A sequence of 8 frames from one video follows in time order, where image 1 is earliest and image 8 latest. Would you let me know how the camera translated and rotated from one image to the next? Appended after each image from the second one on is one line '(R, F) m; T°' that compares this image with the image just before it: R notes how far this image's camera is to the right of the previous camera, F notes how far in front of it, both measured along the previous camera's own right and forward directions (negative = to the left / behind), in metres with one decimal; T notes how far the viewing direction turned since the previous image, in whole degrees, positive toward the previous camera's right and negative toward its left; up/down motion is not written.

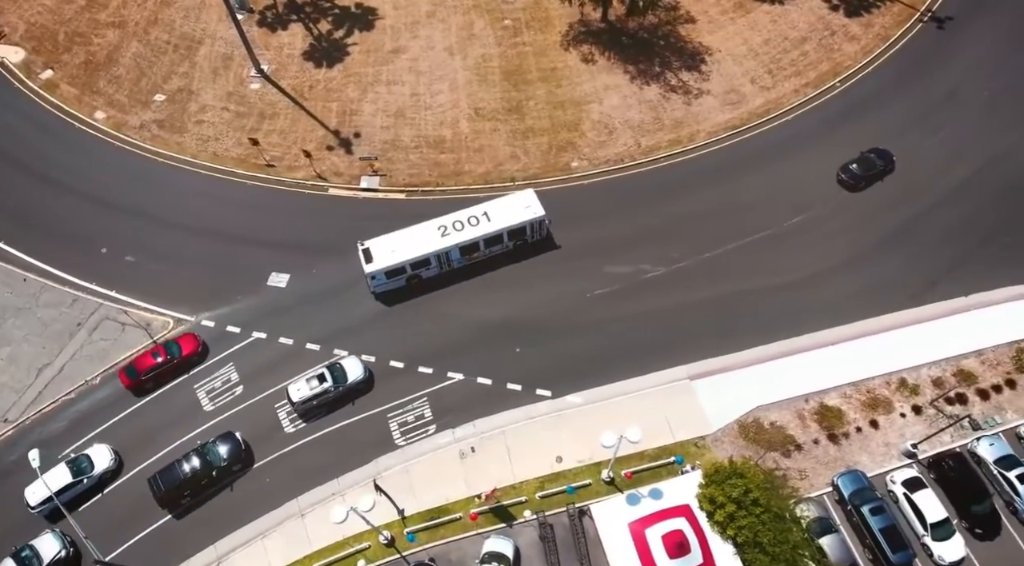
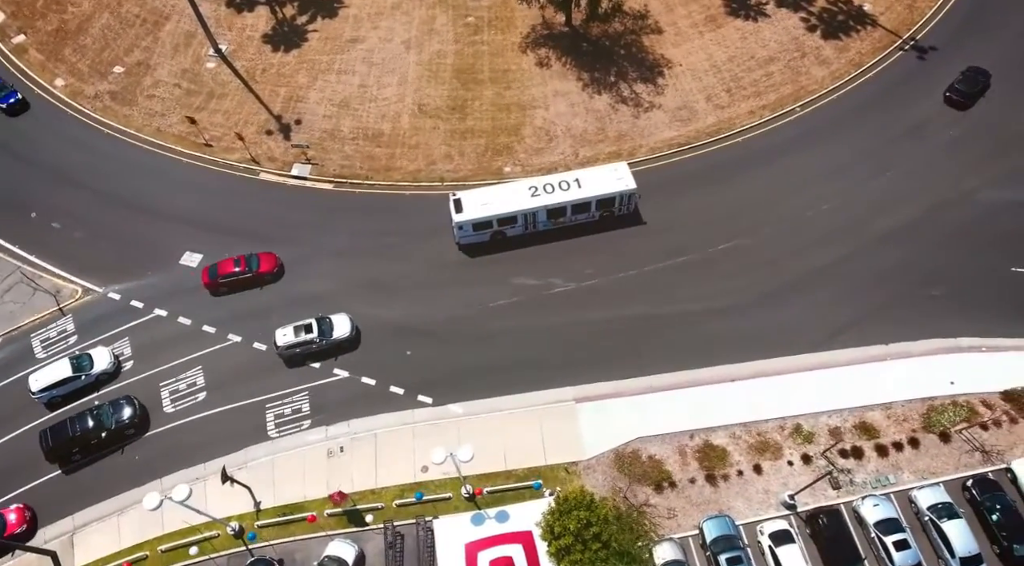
(+9.1, +1.3) m; -4°
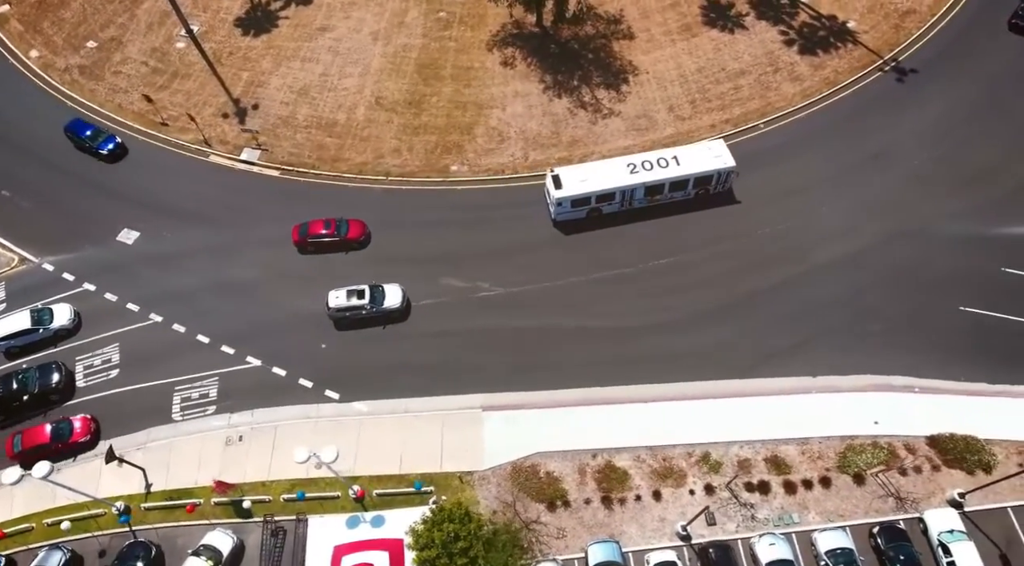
(+6.8, +1.2) m; -3°
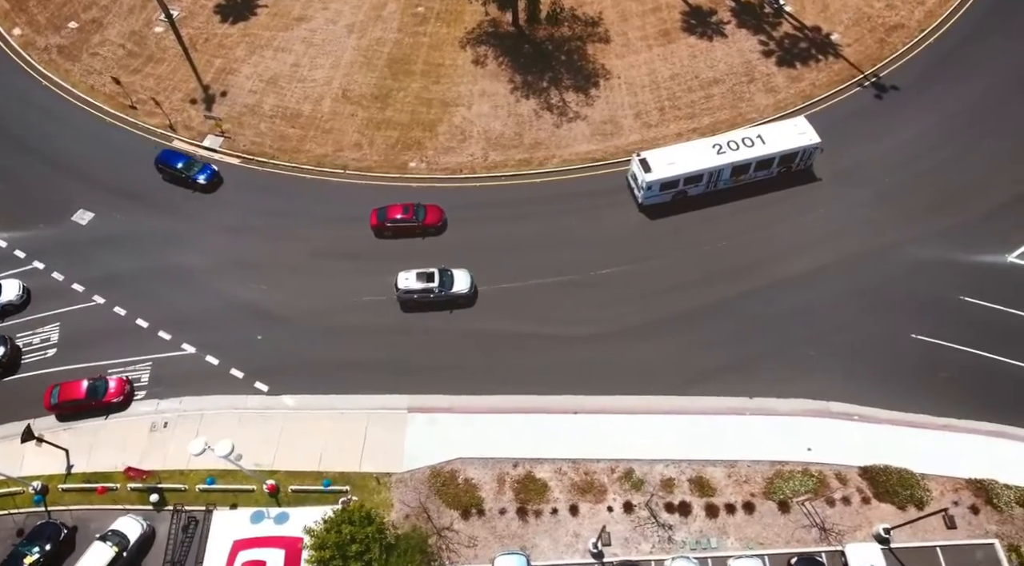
(+5.1, +0.8) m; -2°
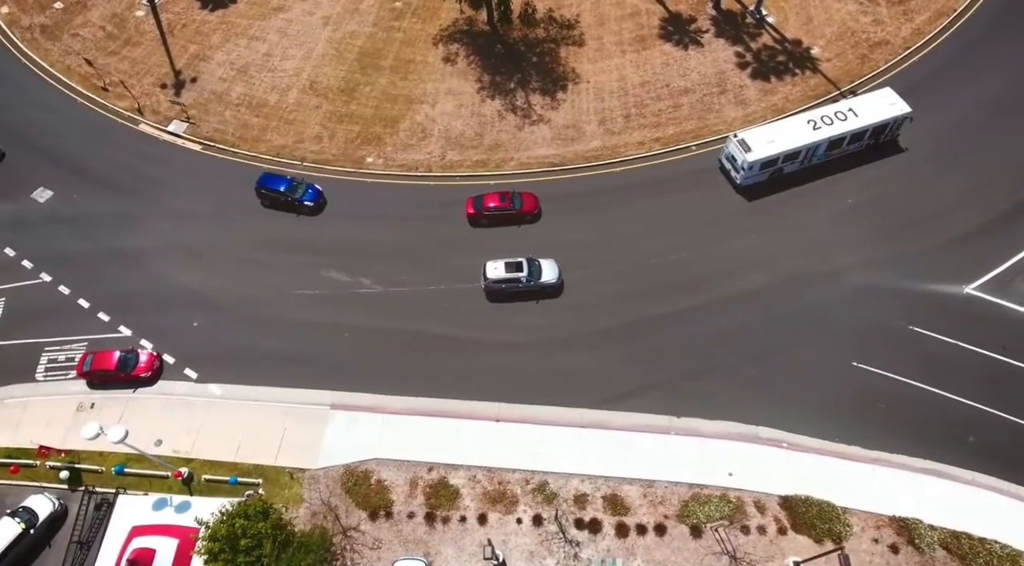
(+5.3, +0.7) m; -2°
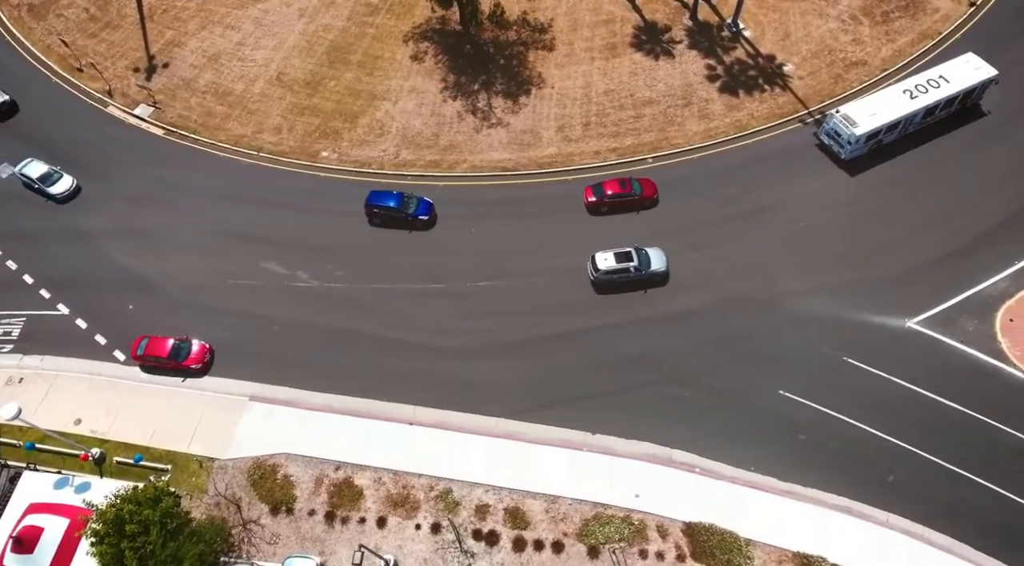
(+5.7, +0.6) m; -2°
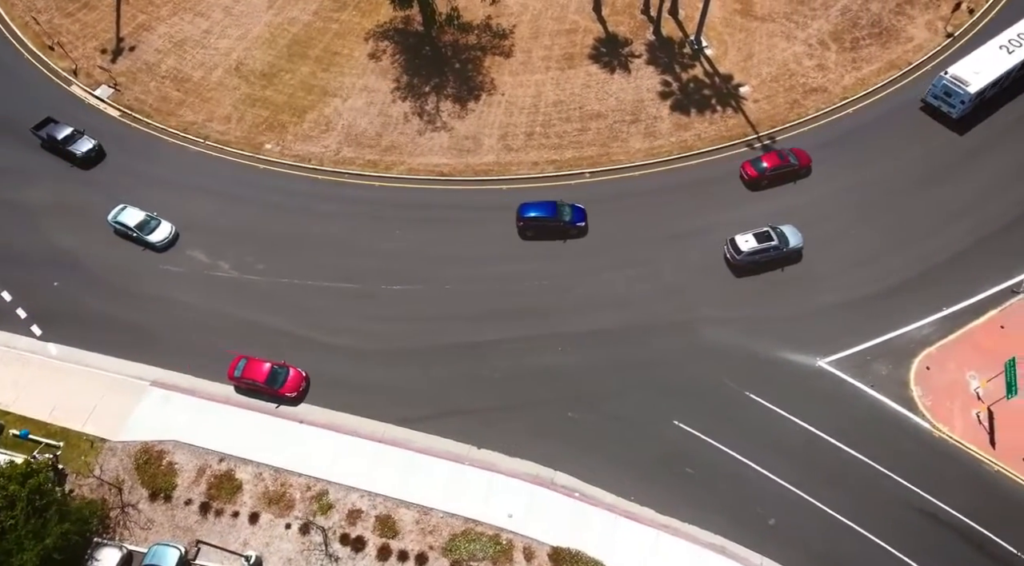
(+7.2, +0.5) m; -3°
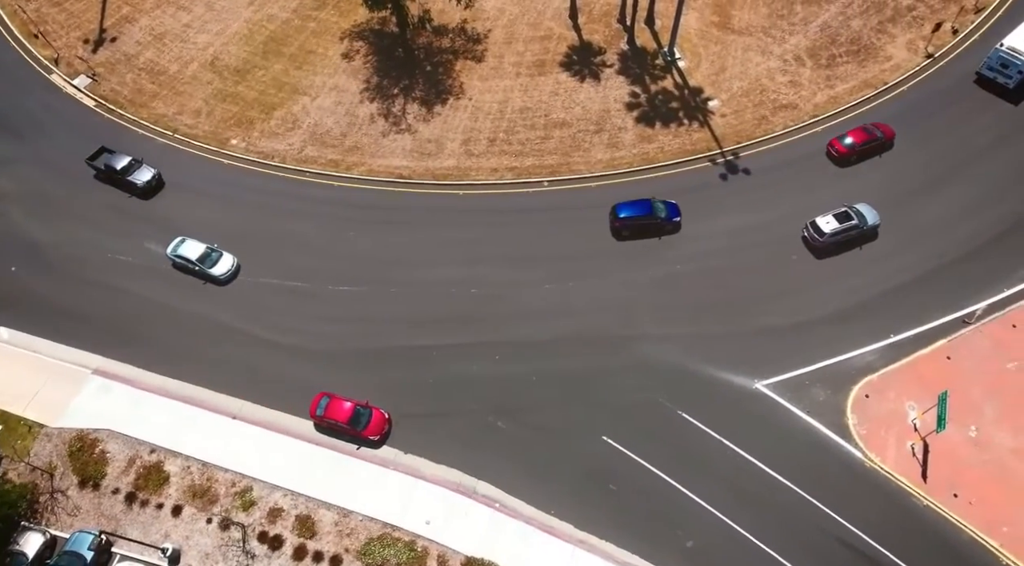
(+4.6, +0.2) m; -2°
